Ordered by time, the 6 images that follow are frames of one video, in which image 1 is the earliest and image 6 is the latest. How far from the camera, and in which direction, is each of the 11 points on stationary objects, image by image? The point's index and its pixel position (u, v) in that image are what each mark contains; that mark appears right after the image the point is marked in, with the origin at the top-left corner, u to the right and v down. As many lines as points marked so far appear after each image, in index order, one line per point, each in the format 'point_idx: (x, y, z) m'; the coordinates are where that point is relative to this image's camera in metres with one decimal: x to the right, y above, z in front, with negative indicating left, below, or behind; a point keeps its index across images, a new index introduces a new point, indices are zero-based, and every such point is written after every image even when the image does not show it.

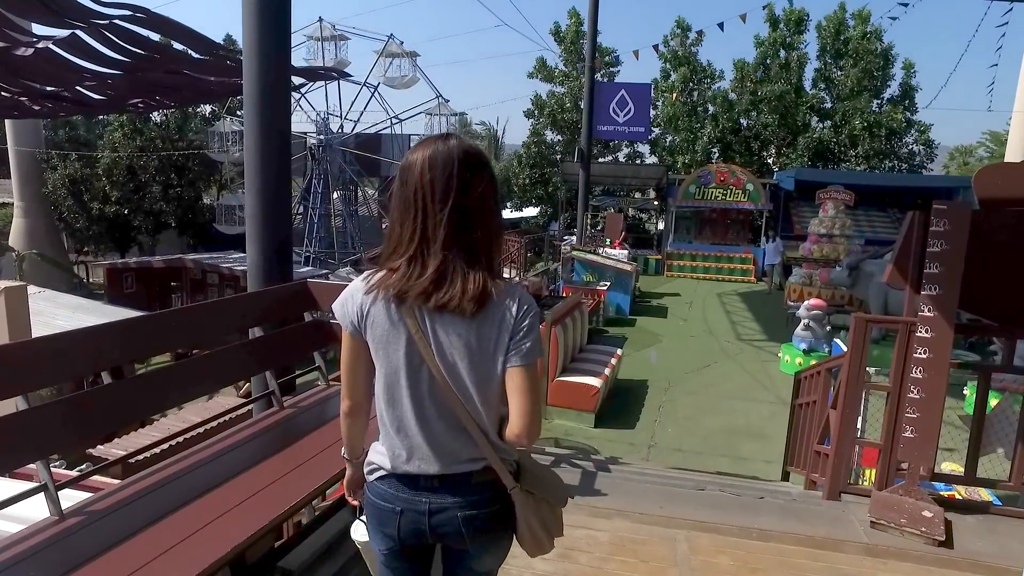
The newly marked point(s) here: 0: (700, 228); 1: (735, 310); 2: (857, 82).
0: (+4.6, +1.5, +16.6) m
1: (+3.9, -0.4, +11.9) m
2: (+9.1, +5.3, +17.5) m
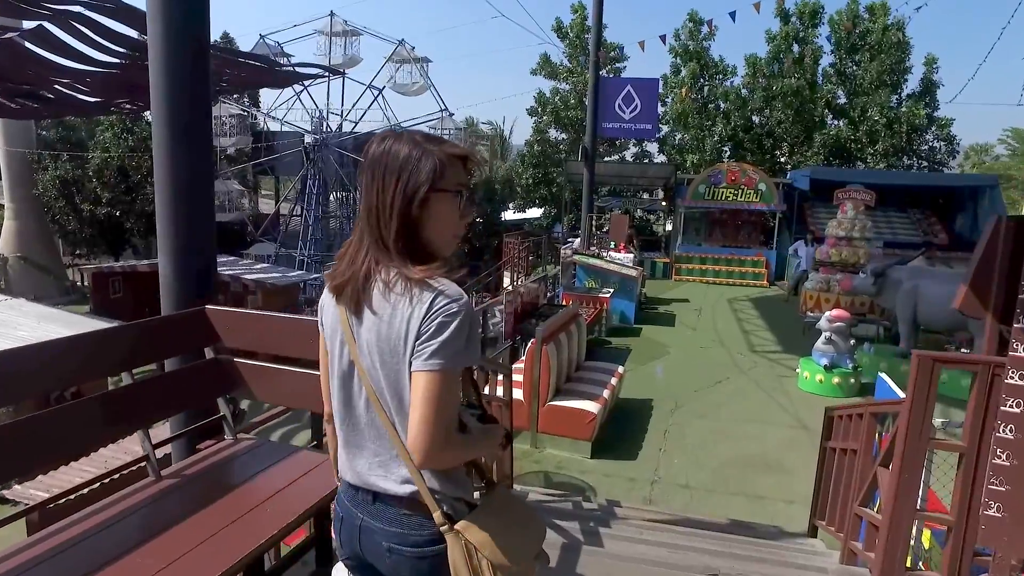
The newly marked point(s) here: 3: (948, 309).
0: (+4.6, +1.4, +15.8) m
1: (+3.9, -0.5, +11.2) m
2: (+9.1, +5.2, +16.7) m
3: (+4.8, -0.2, +7.5) m
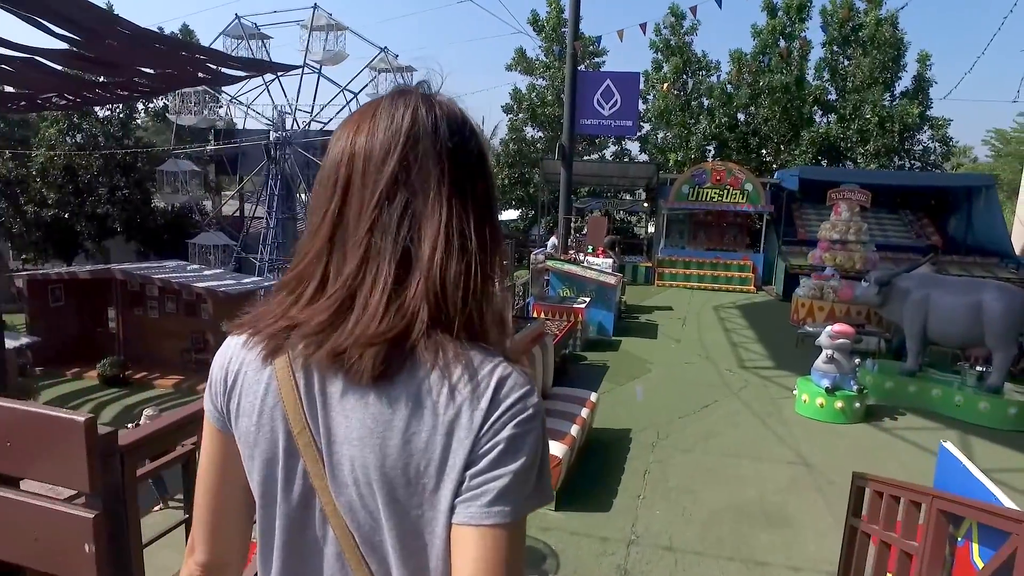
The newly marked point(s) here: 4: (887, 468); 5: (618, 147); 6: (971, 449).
0: (+4.0, +1.3, +15.0) m
1: (+3.4, -0.6, +10.4) m
2: (+8.5, +5.1, +16.0) m
3: (+4.4, -0.3, +6.6) m
4: (+3.0, -1.4, +5.4) m
5: (+3.1, +4.1, +19.5) m
6: (+4.0, -1.4, +5.9) m
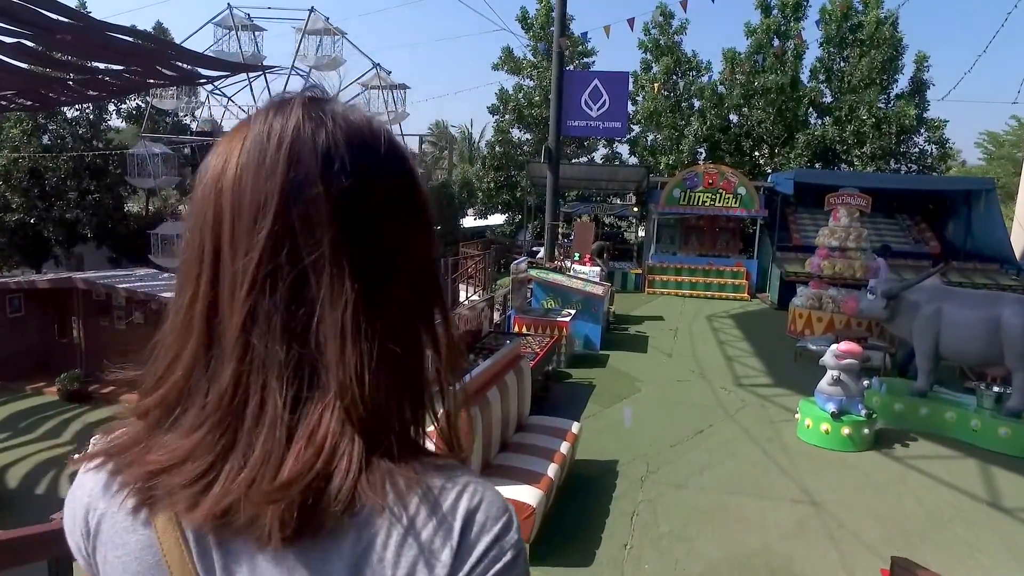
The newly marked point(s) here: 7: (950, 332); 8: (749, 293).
0: (+3.7, +1.1, +14.5) m
1: (+3.2, -0.8, +9.8) m
2: (+8.2, +5.0, +15.5) m
3: (+4.2, -0.5, +6.1) m
4: (+2.8, -1.6, +4.9) m
5: (+2.7, +3.9, +19.0) m
6: (+3.8, -1.5, +5.3) m
7: (+4.1, -0.4, +6.3) m
8: (+4.8, -0.1, +13.8) m
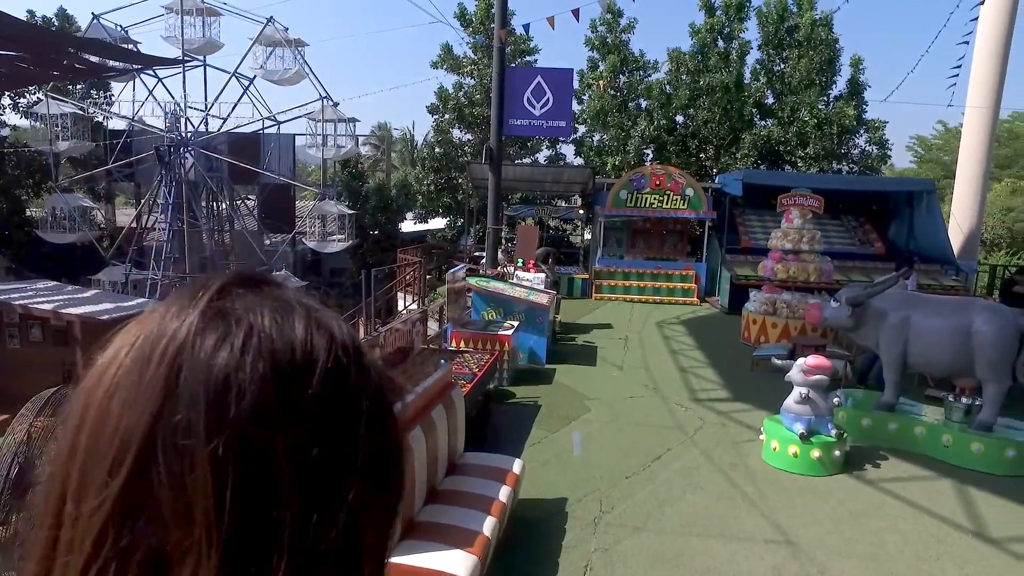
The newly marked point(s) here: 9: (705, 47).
0: (+2.5, +1.0, +14.0) m
1: (+2.3, -0.8, +9.3) m
2: (+6.8, +4.9, +15.4) m
3: (+3.7, -0.5, +5.7) m
4: (+2.4, -1.6, +4.3) m
5: (+1.1, +3.8, +18.4) m
6: (+3.3, -1.6, +4.9) m
7: (+3.5, -0.5, +5.9) m
8: (+3.7, -0.2, +13.4) m
9: (+4.5, +5.7, +15.8) m
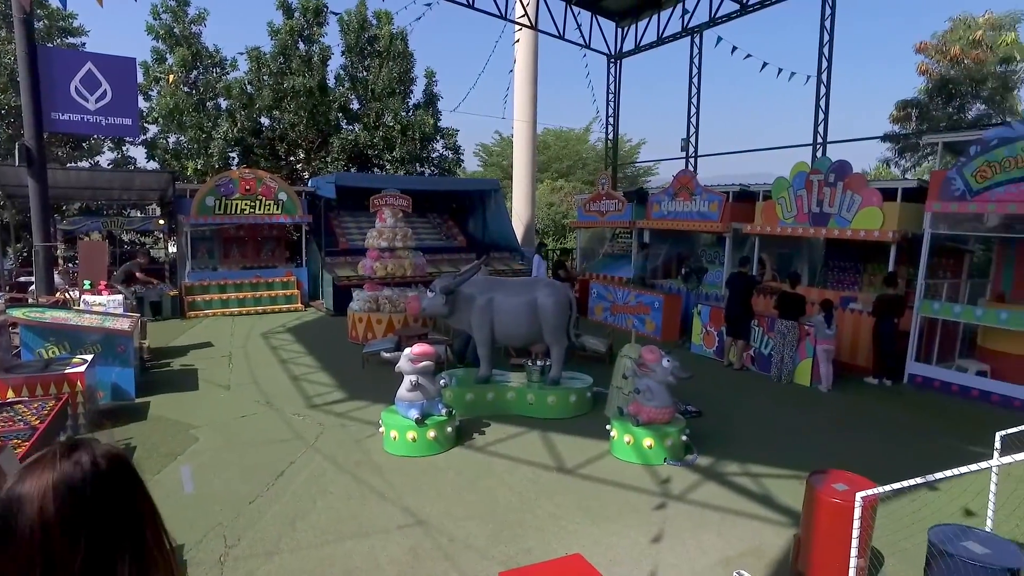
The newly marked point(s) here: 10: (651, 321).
0: (-5.5, +0.7, +13.0) m
1: (-2.9, -0.9, +9.0) m
2: (-3.1, +5.0, +16.5) m
3: (+0.1, -0.3, +6.7) m
4: (-0.1, -1.5, +4.9) m
5: (-9.3, +3.2, +15.9) m
6: (+0.4, -1.4, +5.9) m
7: (-0.1, -0.3, +6.8) m
8: (-4.0, -0.3, +13.2) m
9: (-5.2, +5.5, +15.5) m
10: (+2.2, -0.5, +10.5) m
